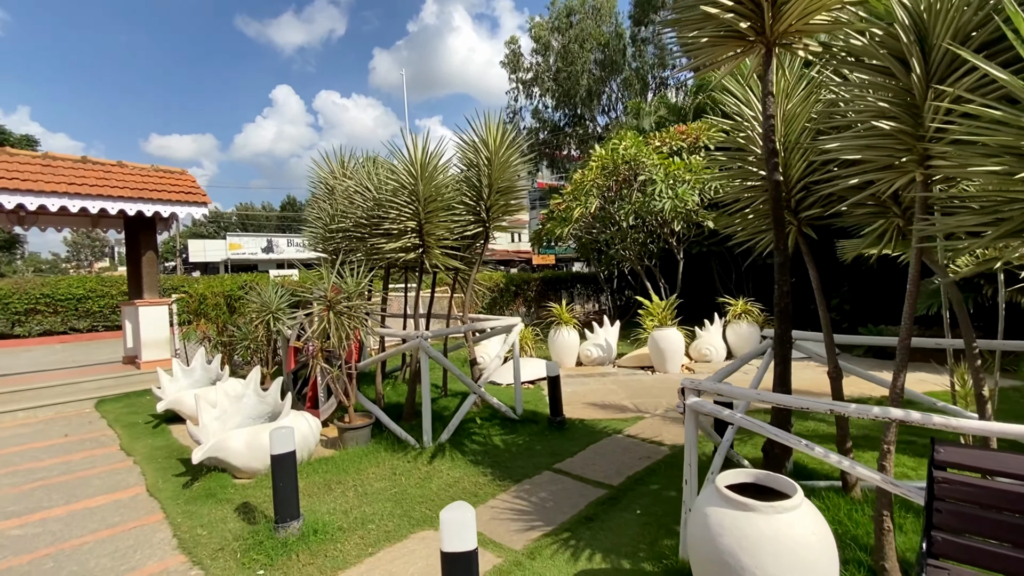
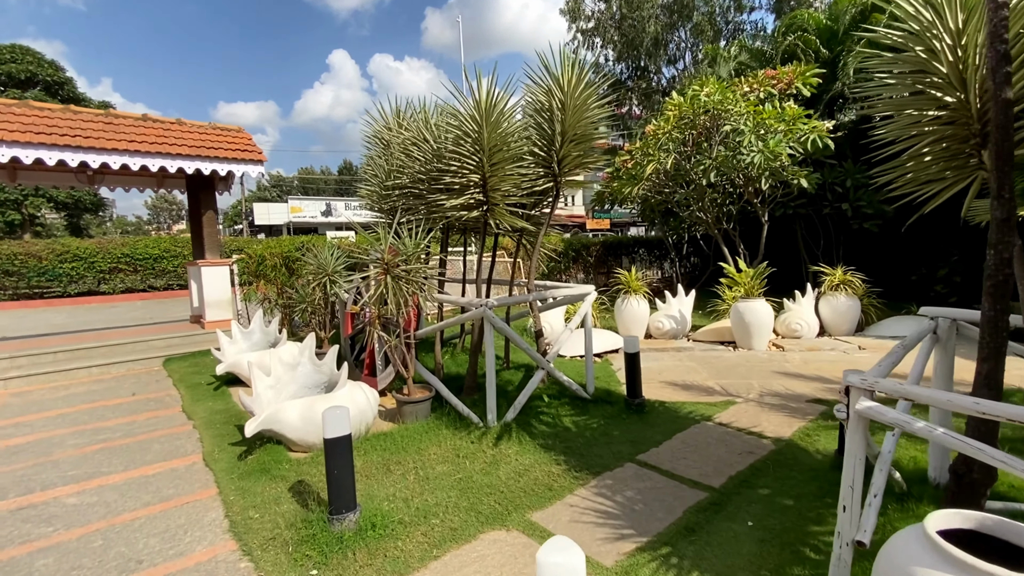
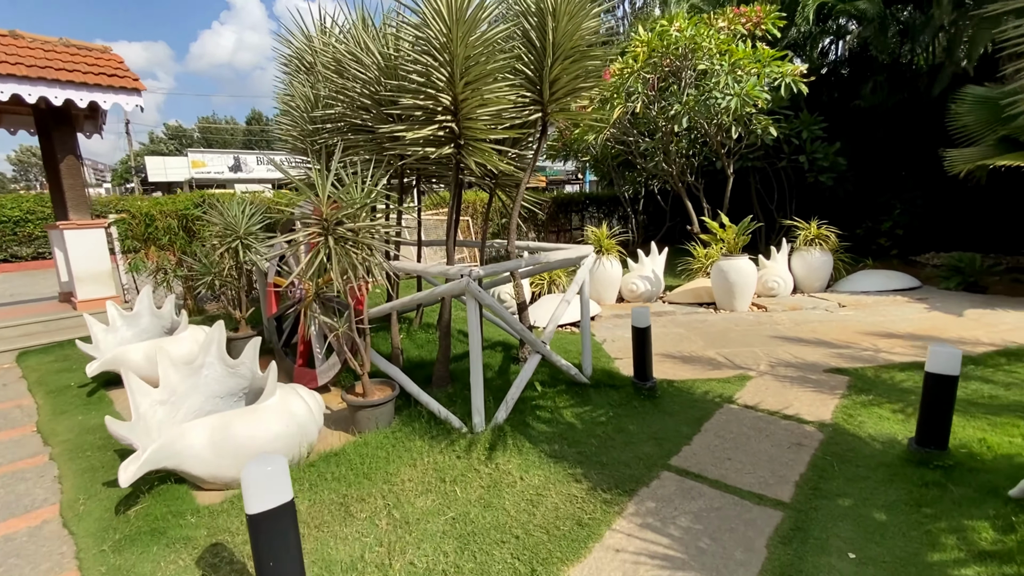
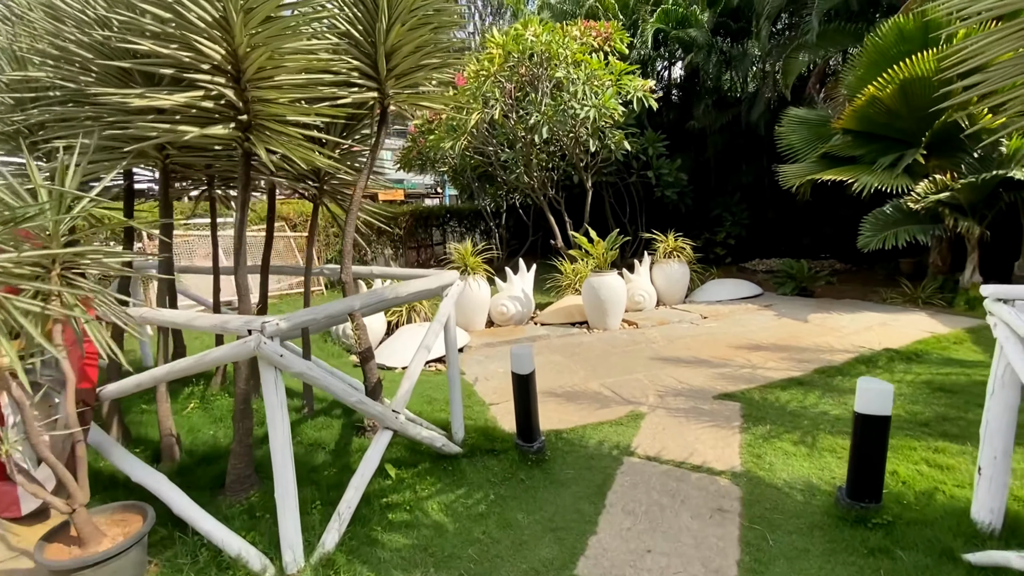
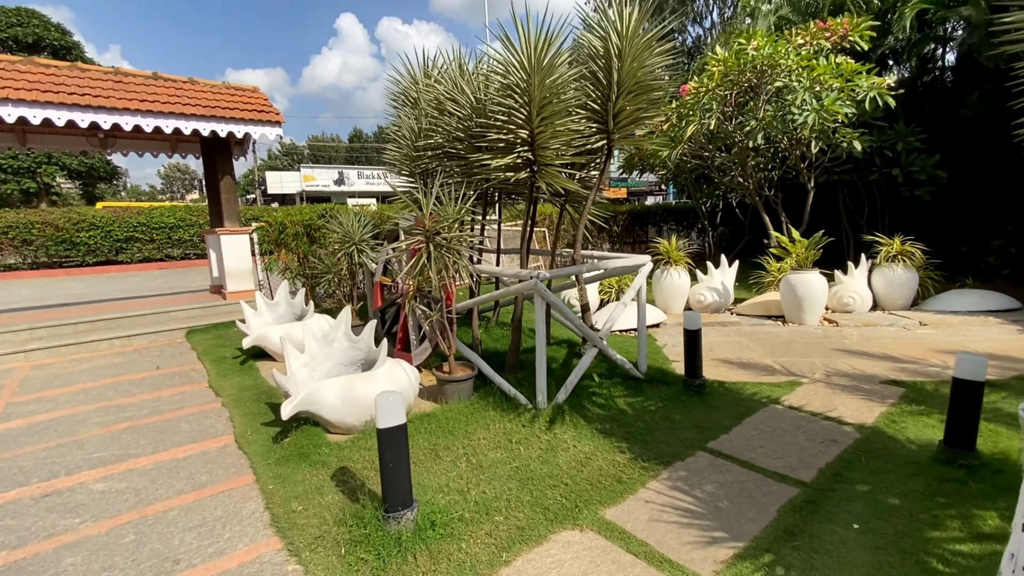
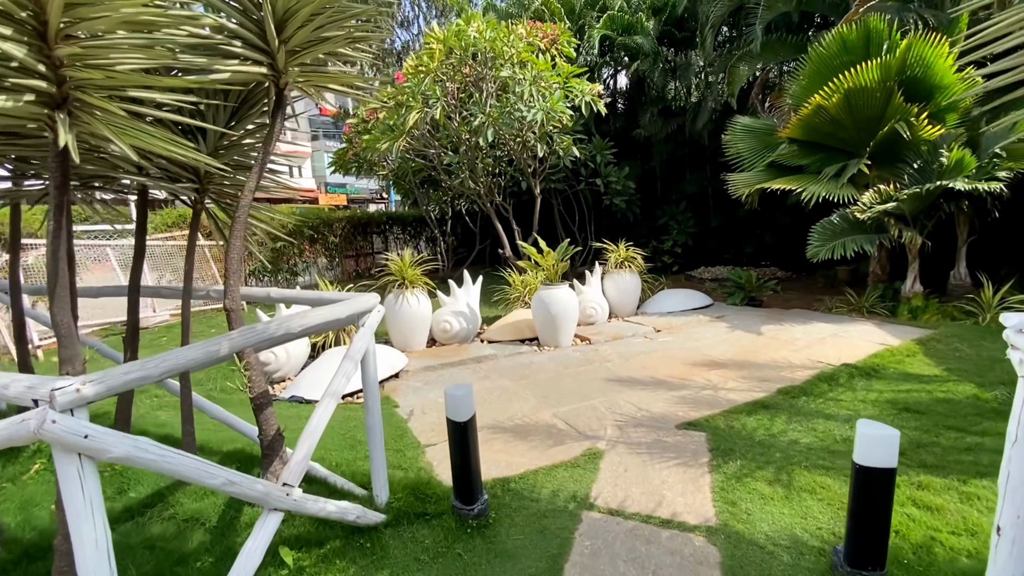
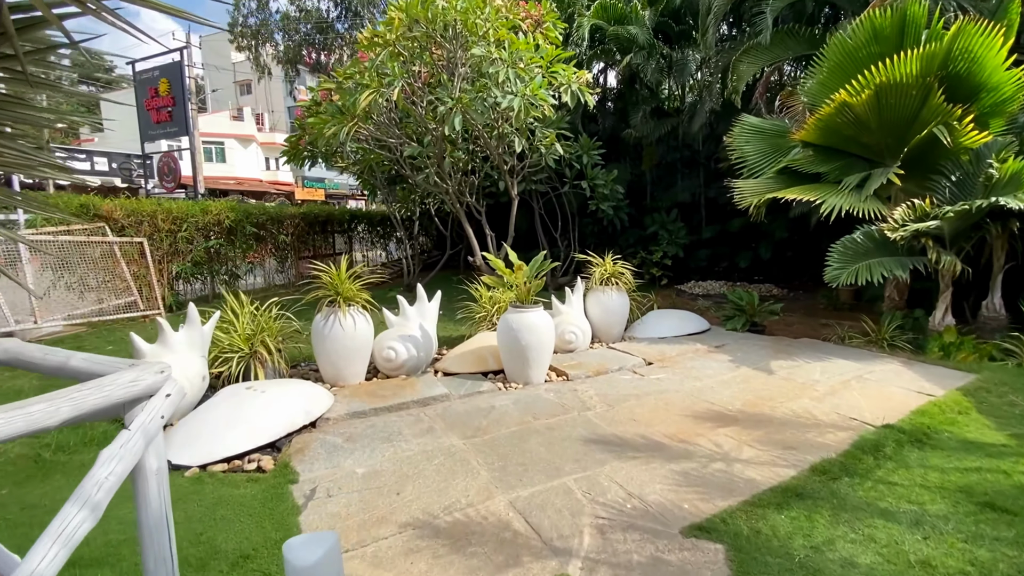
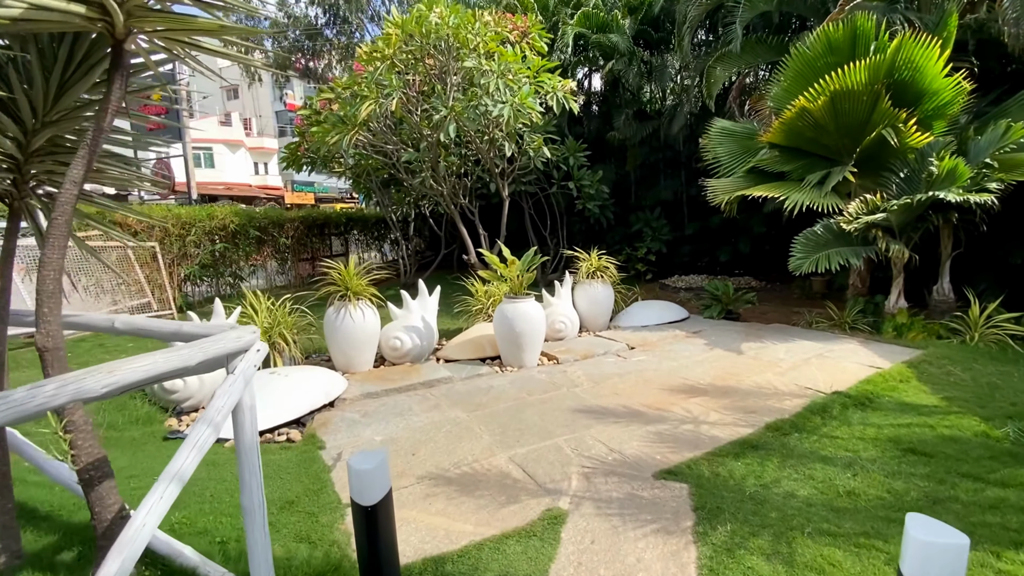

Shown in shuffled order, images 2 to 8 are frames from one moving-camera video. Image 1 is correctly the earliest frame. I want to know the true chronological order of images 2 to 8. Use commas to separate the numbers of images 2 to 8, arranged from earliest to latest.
2, 5, 3, 4, 6, 8, 7
